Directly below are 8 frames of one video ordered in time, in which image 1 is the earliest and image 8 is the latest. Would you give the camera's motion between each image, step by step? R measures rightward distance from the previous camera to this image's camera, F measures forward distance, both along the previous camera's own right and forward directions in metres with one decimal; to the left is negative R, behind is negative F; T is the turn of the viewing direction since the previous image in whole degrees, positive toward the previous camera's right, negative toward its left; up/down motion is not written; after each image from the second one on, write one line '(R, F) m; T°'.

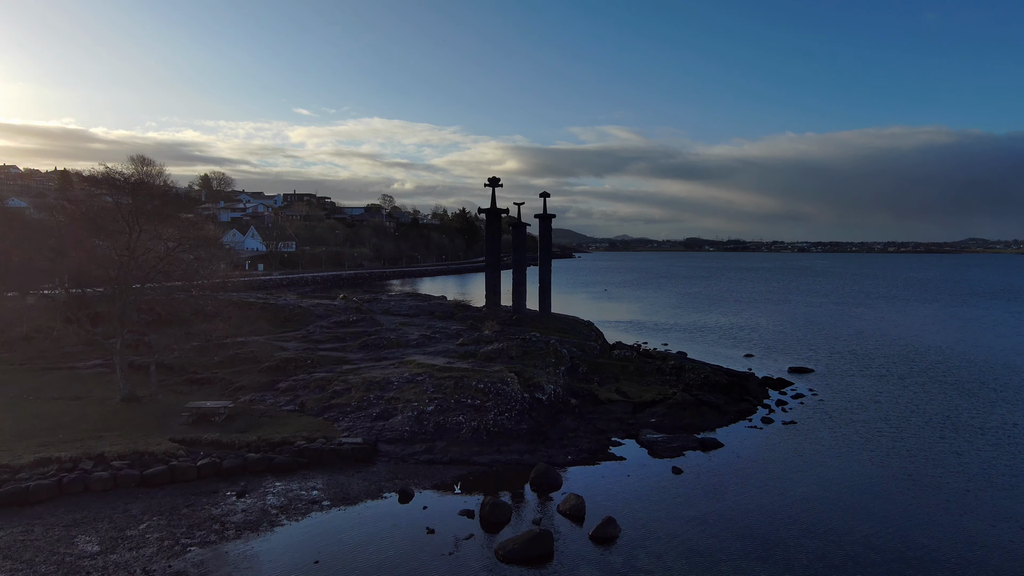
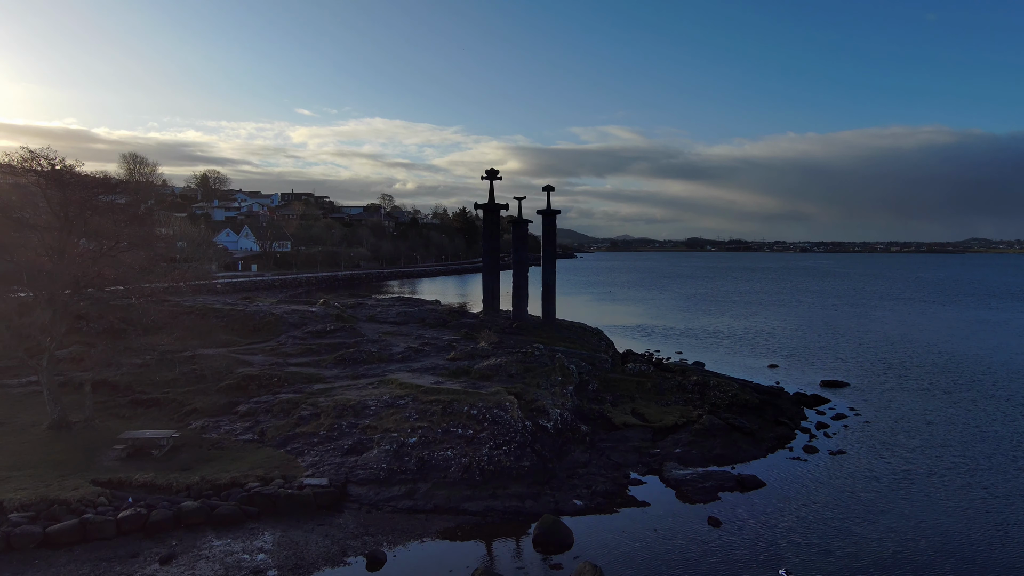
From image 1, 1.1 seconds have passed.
(0.0, +2.8) m; 0°
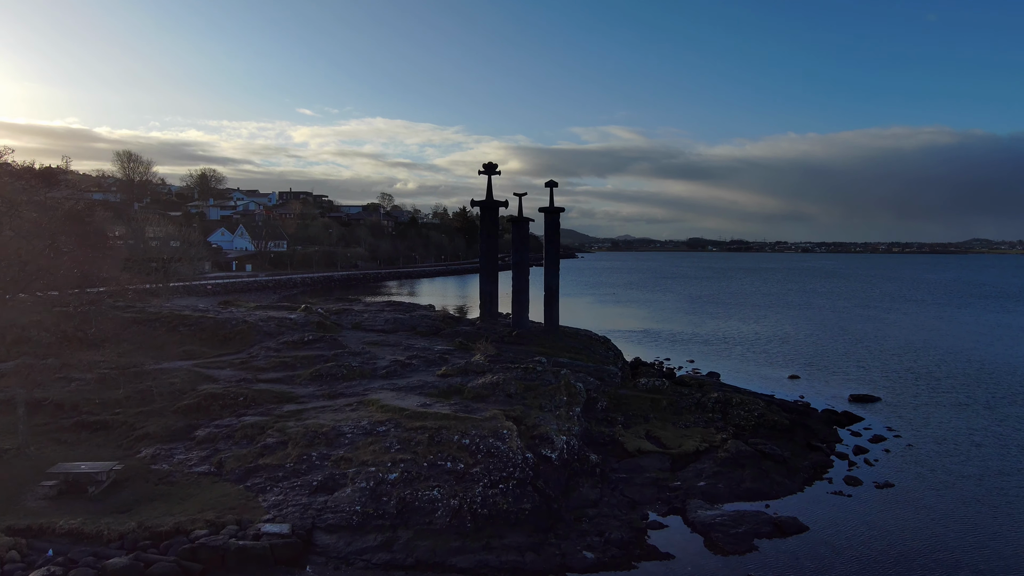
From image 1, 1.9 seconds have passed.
(0.0, +2.1) m; 0°
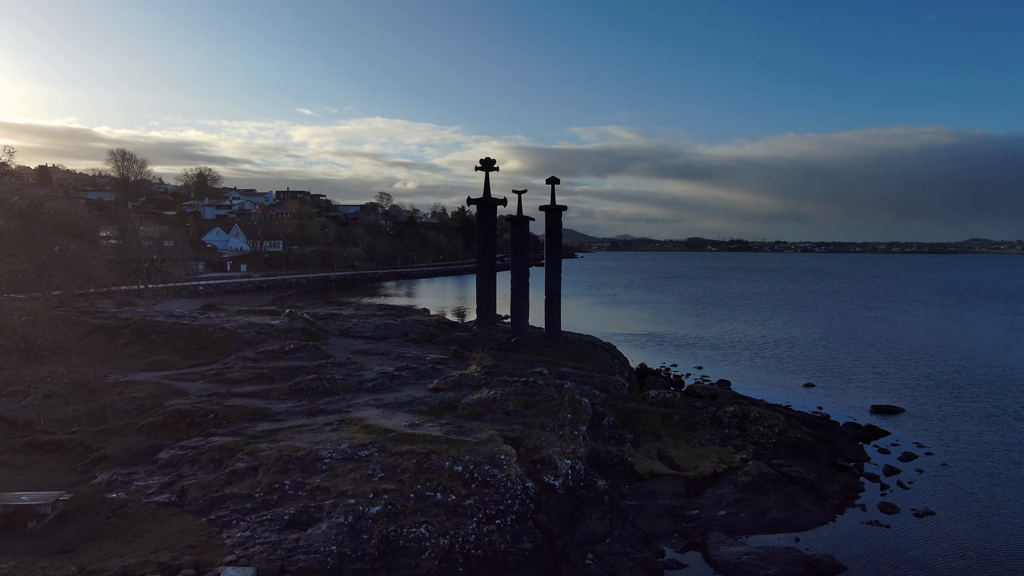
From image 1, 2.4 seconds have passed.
(0.0, +1.4) m; 0°
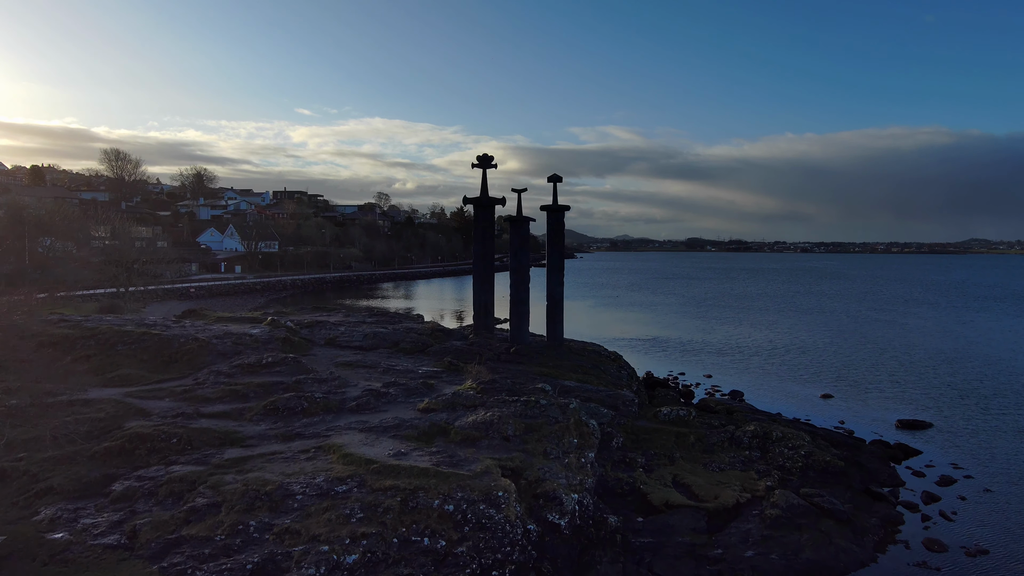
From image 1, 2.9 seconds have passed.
(0.0, +1.5) m; 0°
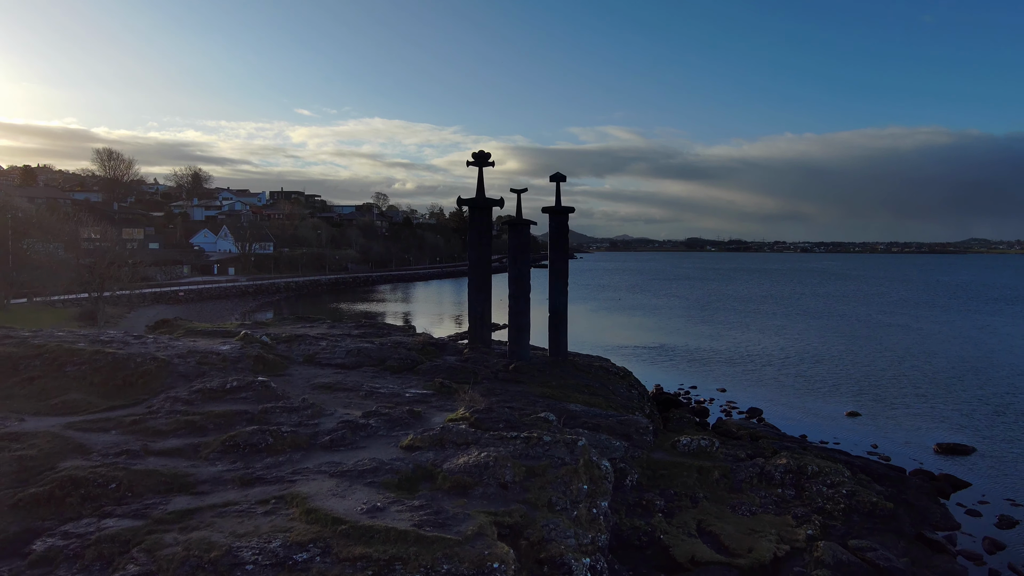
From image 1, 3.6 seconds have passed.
(0.0, +1.8) m; 0°
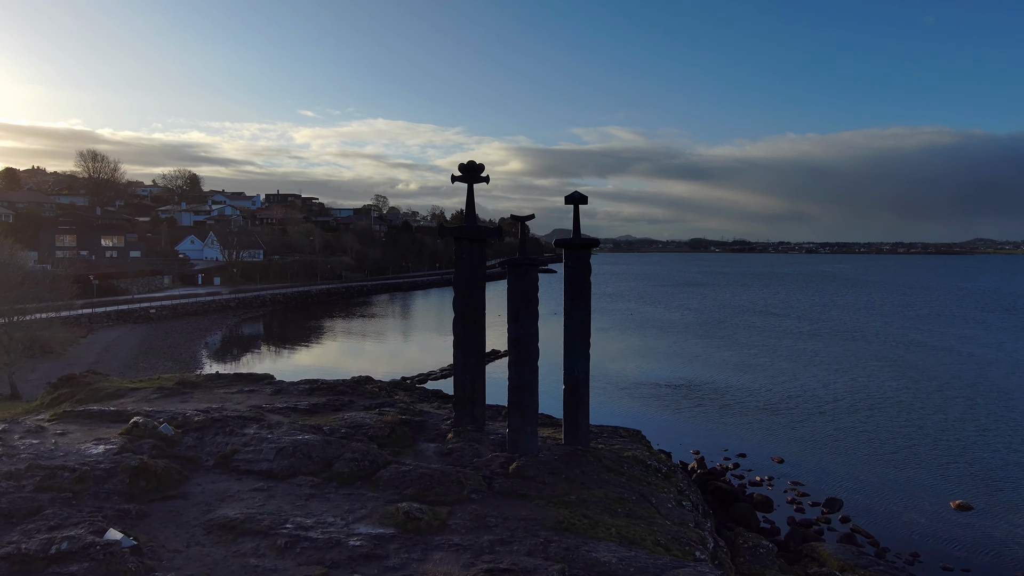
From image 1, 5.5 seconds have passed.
(0.0, +5.1) m; 0°
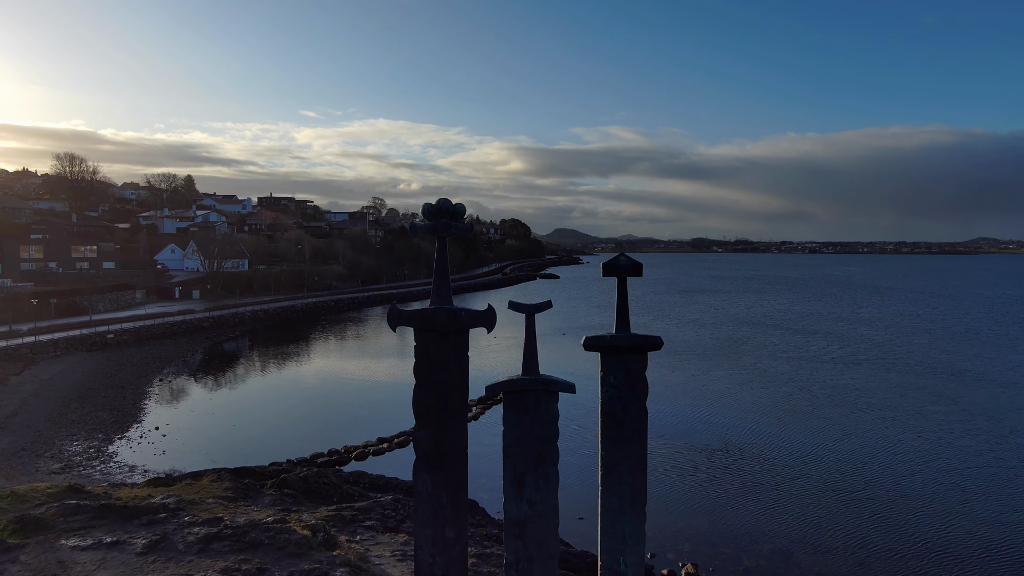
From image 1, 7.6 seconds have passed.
(0.0, +5.7) m; 0°
